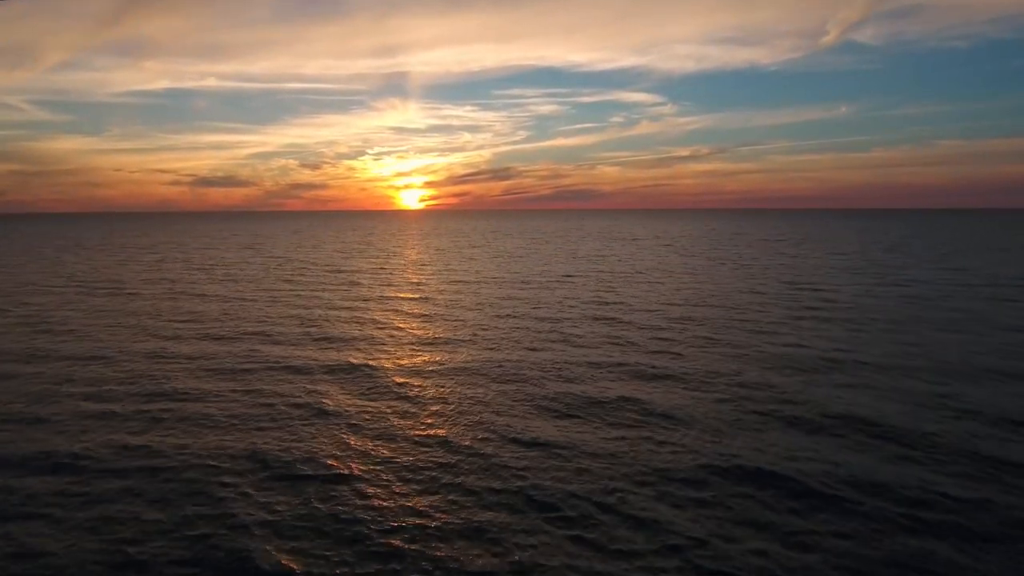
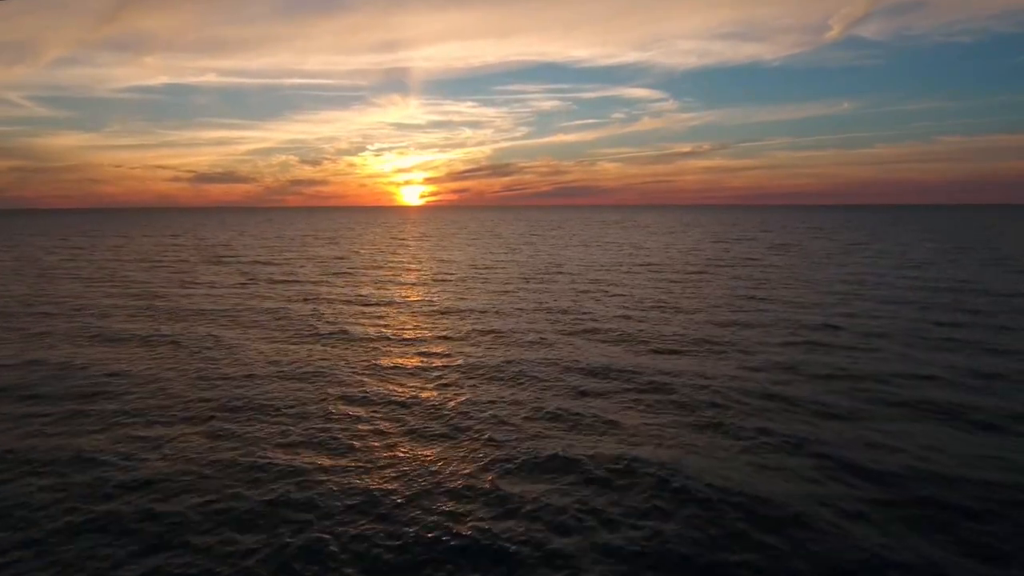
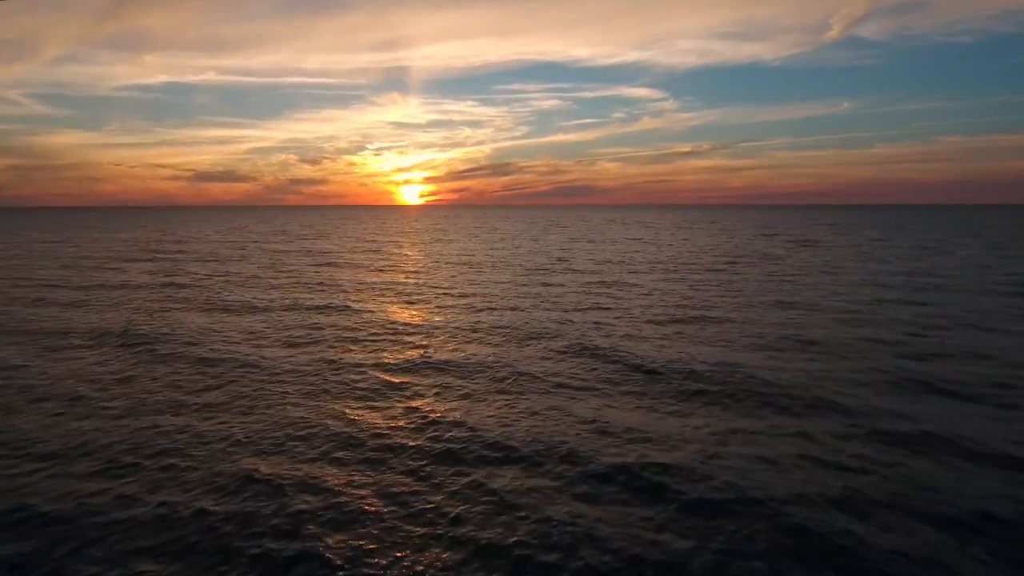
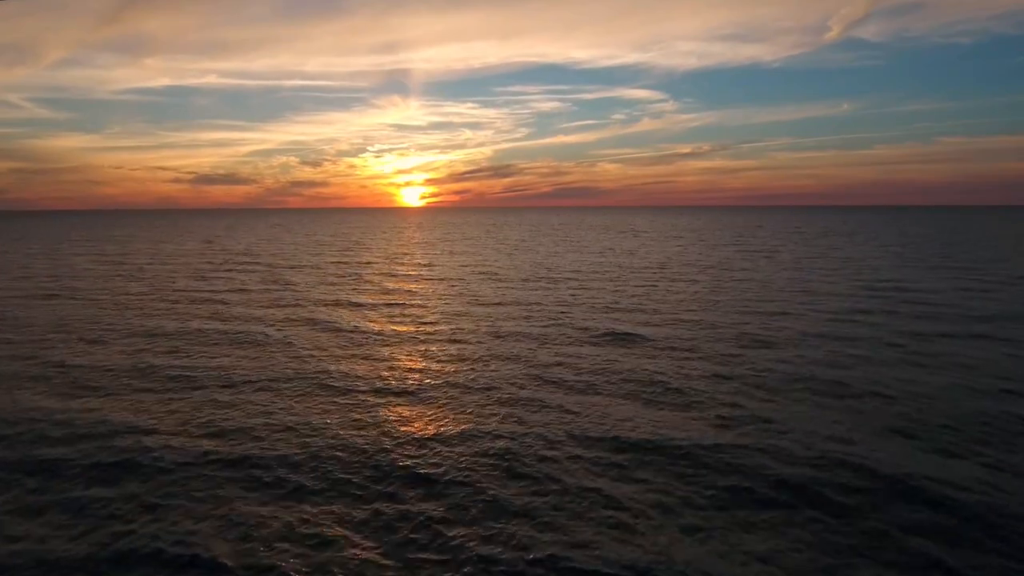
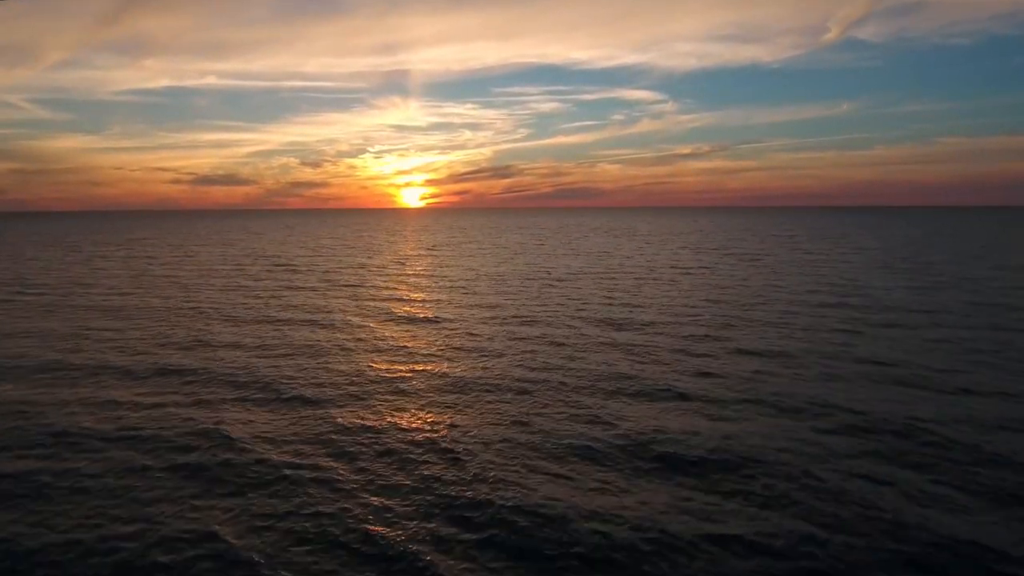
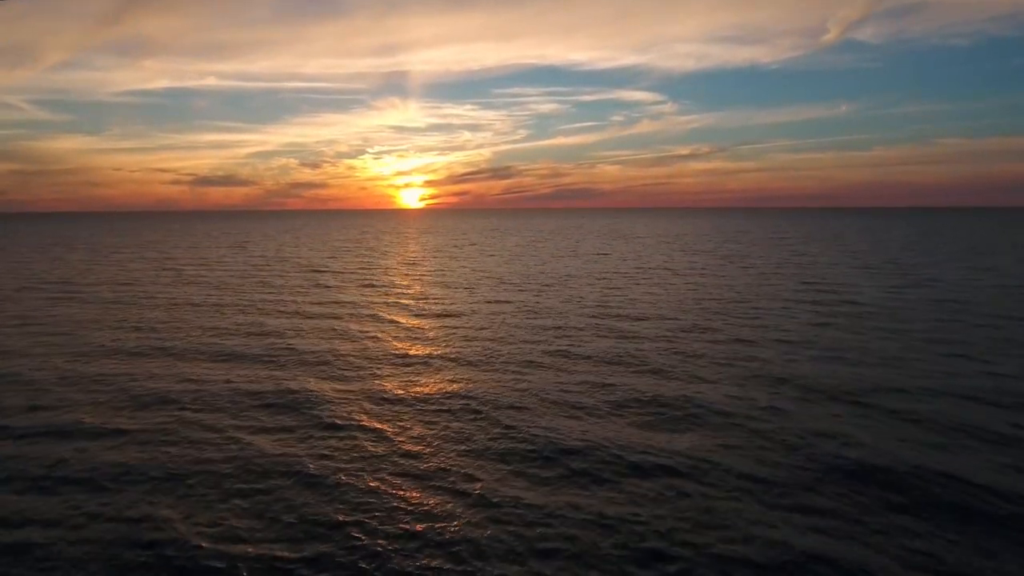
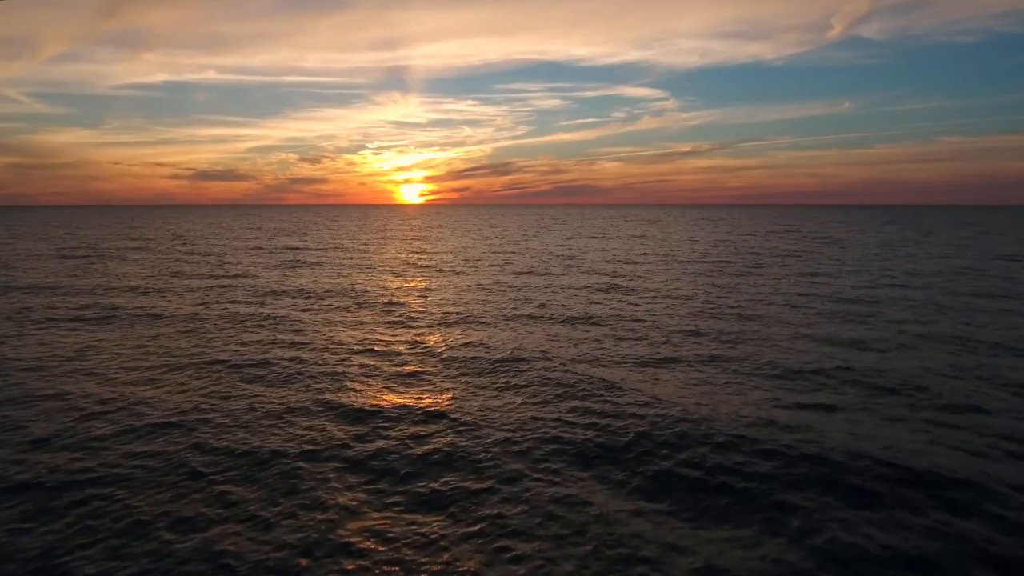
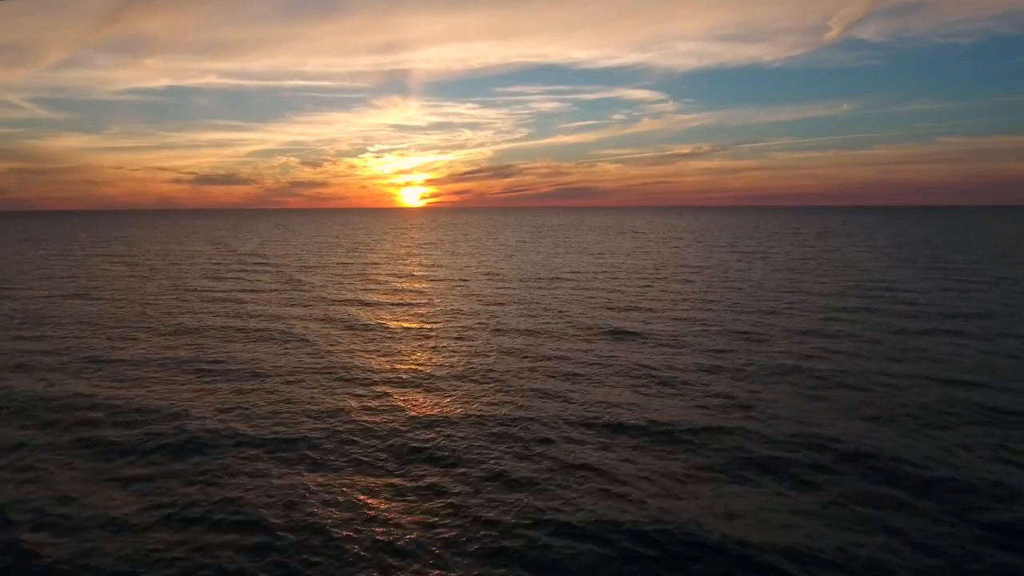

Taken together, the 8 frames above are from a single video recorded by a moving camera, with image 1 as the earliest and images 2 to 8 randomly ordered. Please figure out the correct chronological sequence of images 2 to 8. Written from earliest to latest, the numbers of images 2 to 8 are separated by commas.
6, 5, 8, 4, 2, 3, 7
